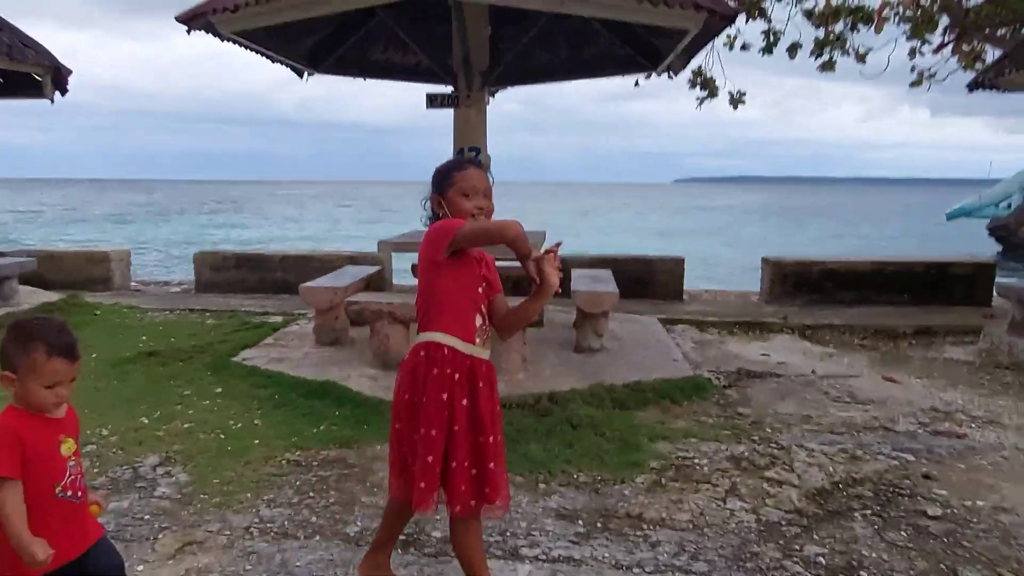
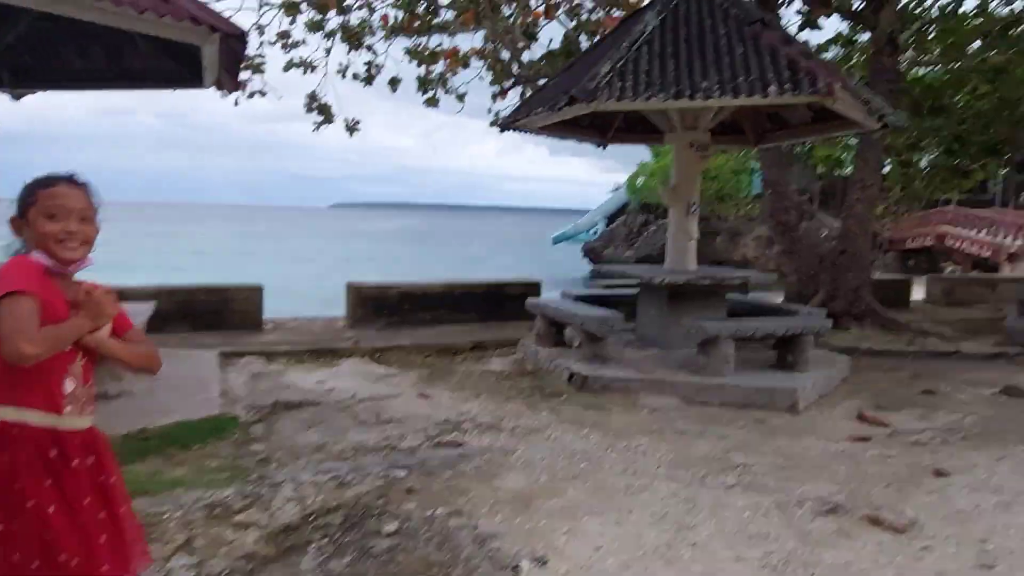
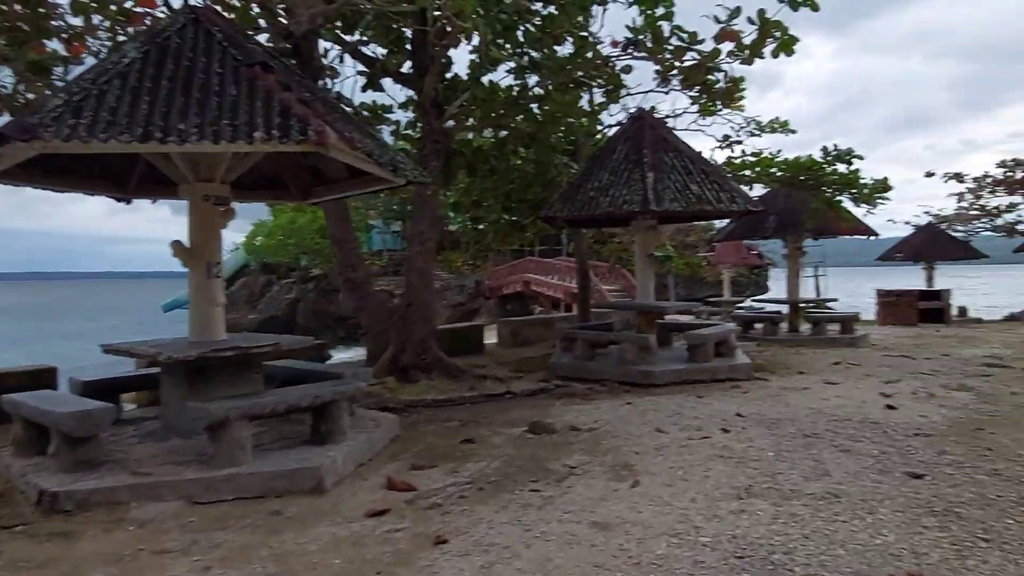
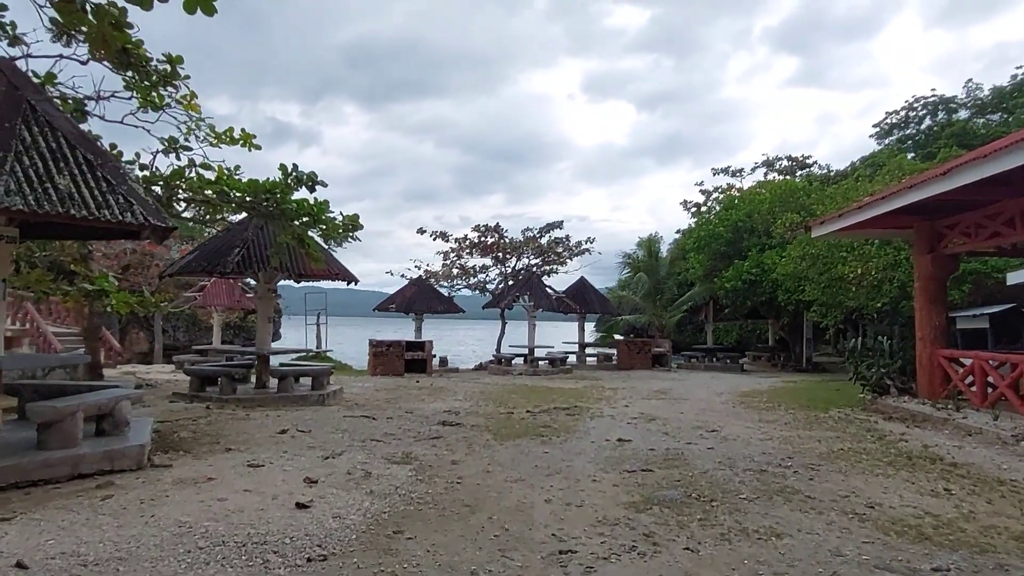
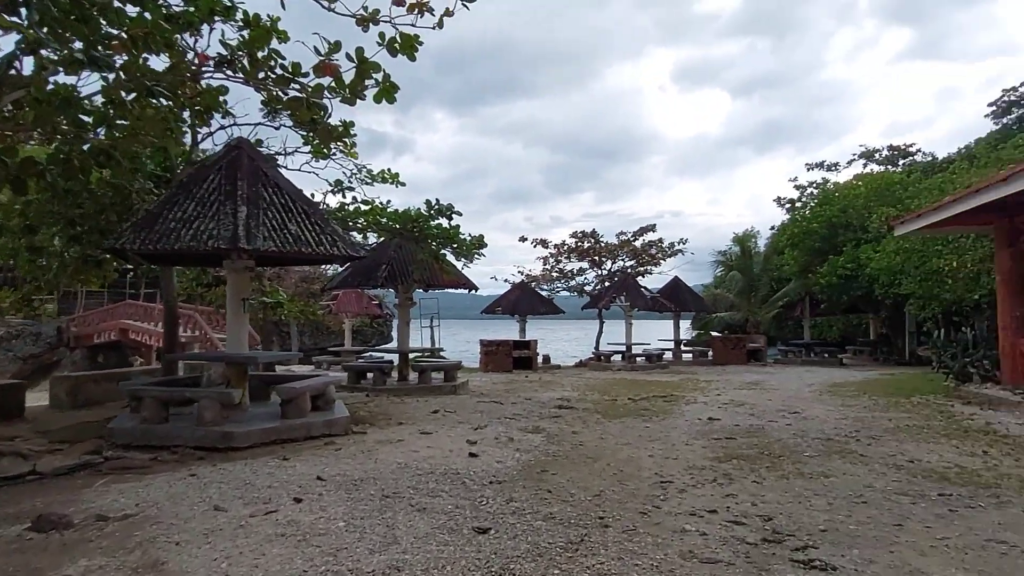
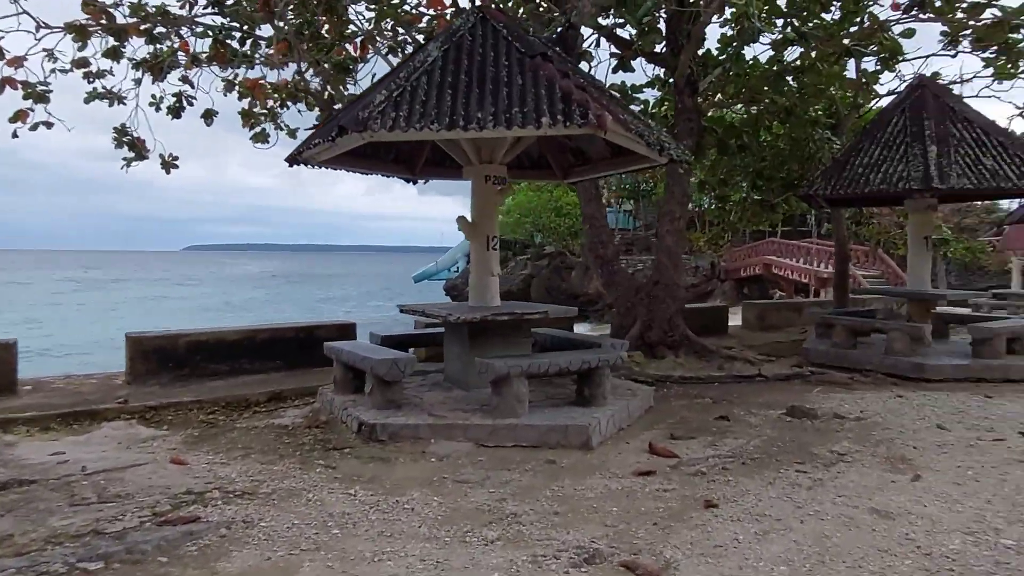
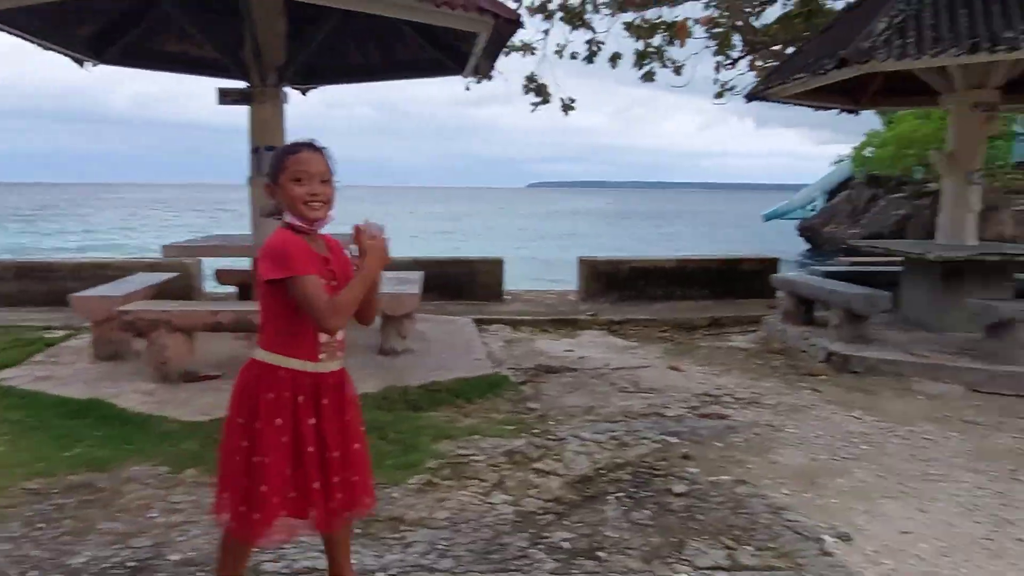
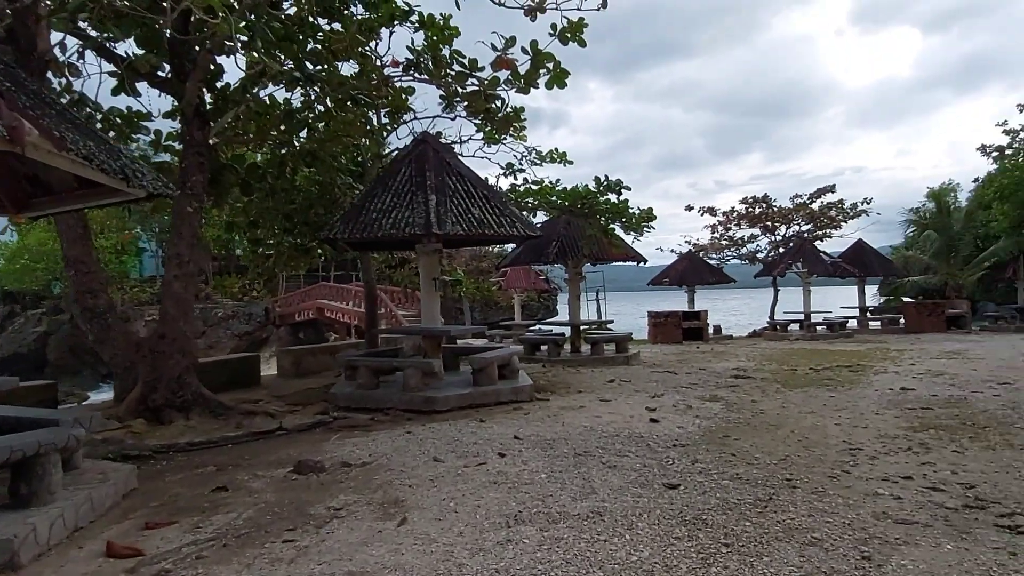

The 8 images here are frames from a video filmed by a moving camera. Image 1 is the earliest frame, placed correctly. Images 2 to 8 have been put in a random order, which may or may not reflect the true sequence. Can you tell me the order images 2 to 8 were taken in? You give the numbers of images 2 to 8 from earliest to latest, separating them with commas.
7, 2, 6, 3, 8, 5, 4
